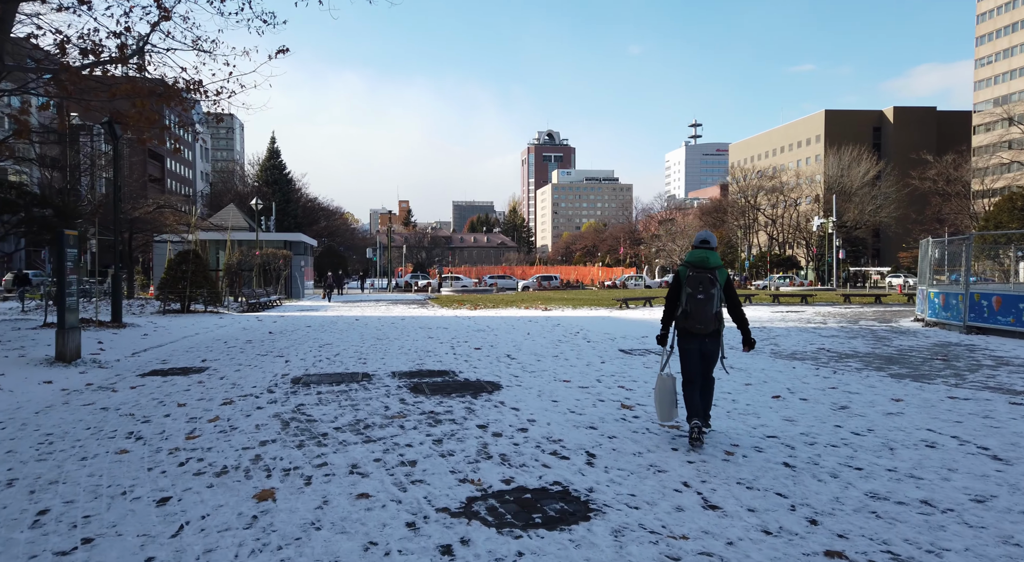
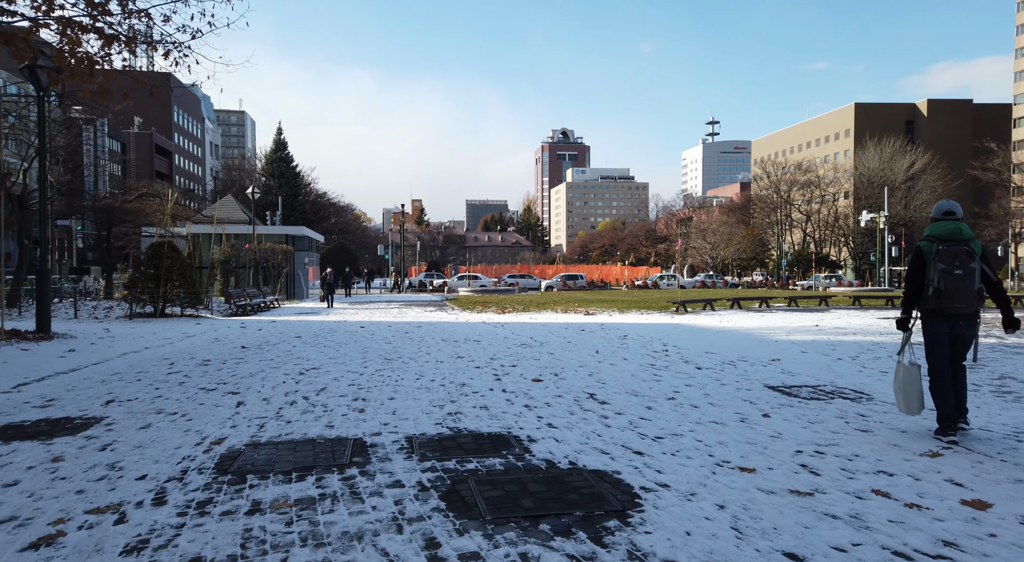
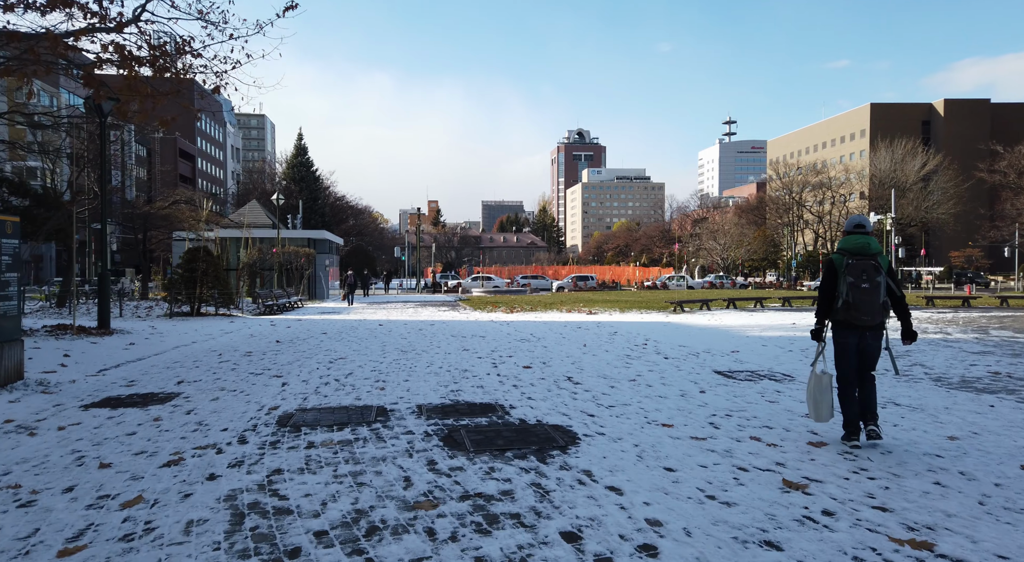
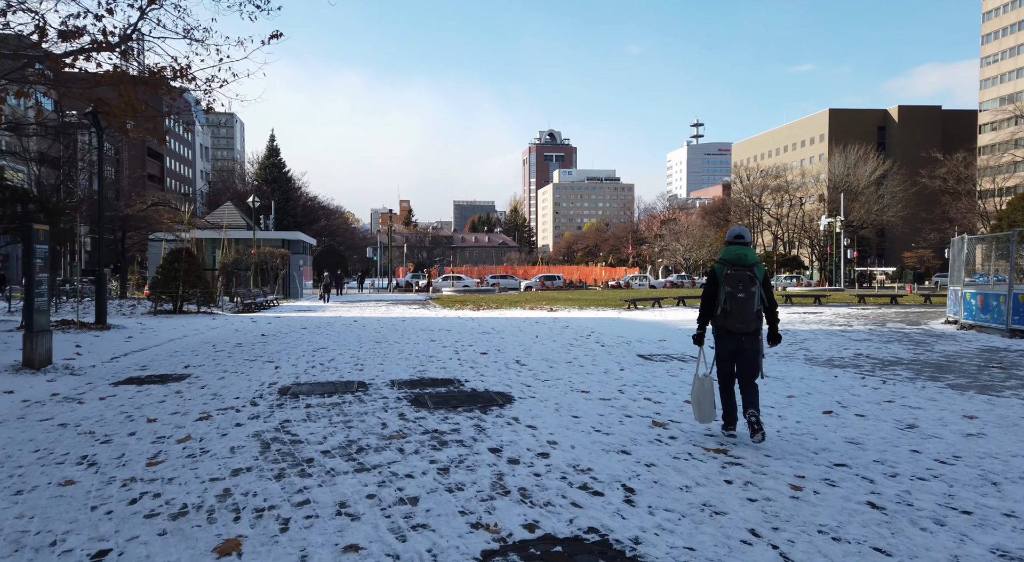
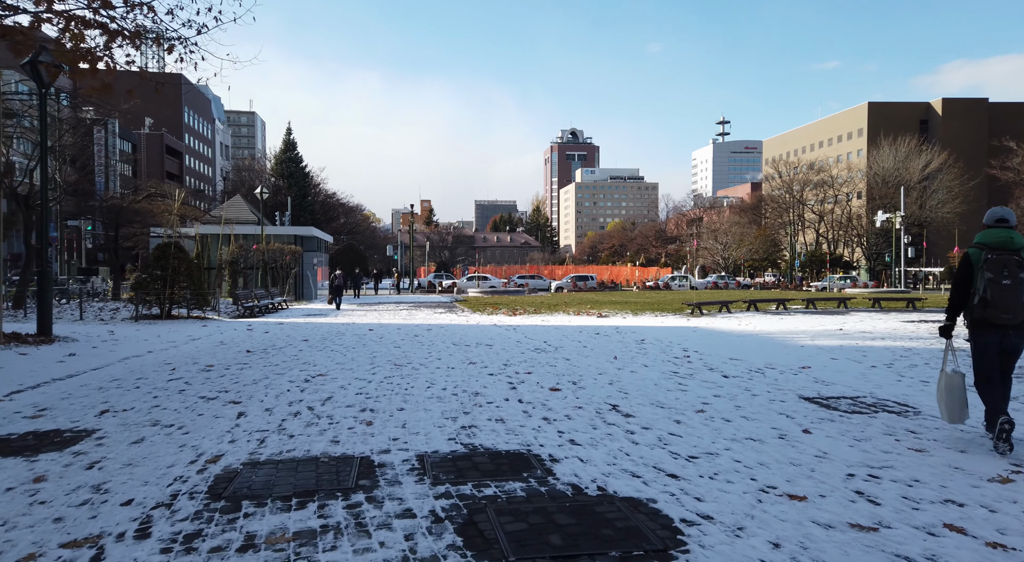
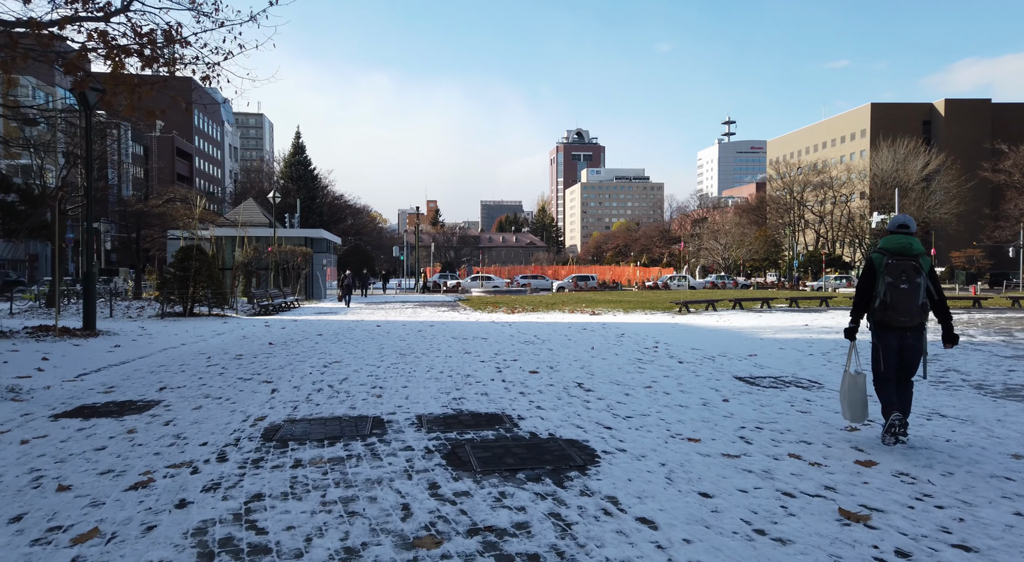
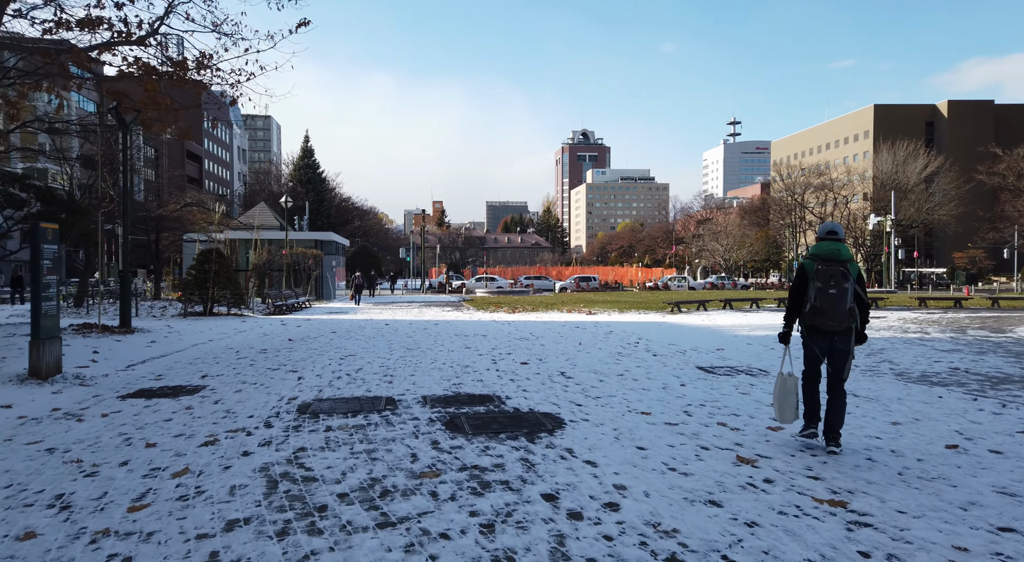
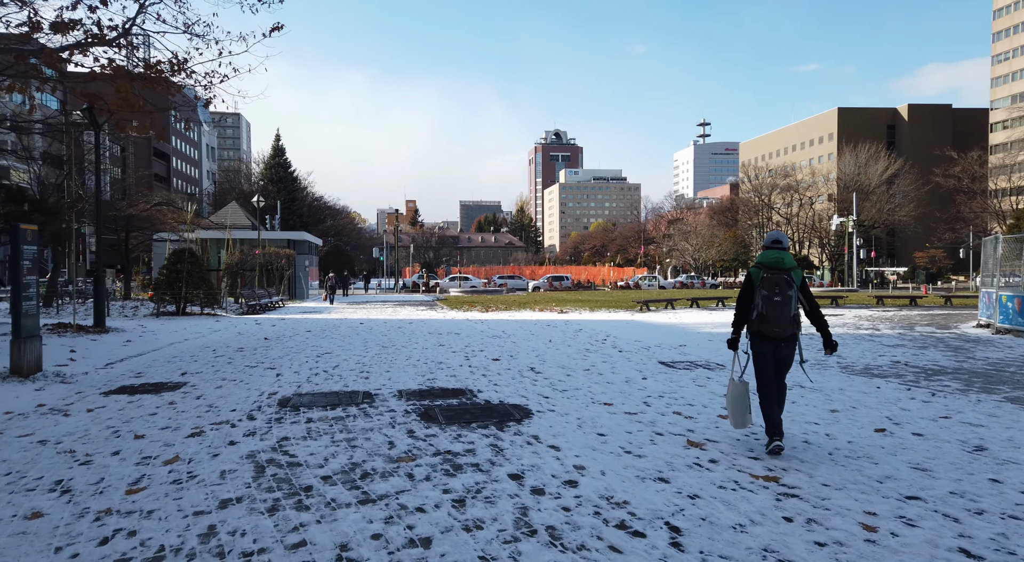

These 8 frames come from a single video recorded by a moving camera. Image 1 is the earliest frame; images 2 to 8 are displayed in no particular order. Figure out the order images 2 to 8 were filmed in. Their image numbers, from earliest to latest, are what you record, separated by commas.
4, 8, 7, 3, 6, 2, 5
